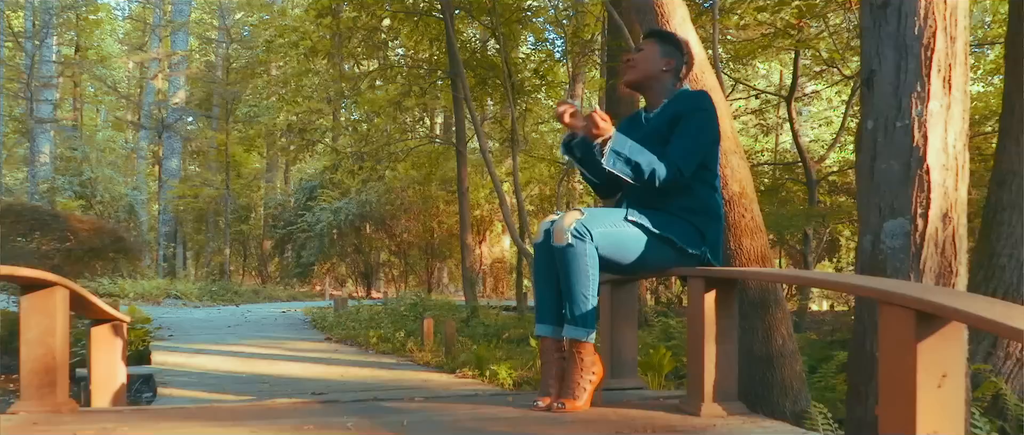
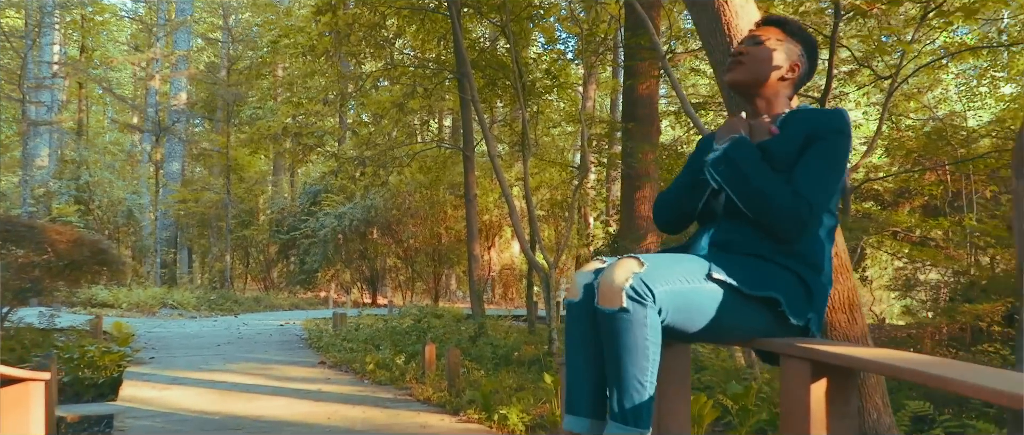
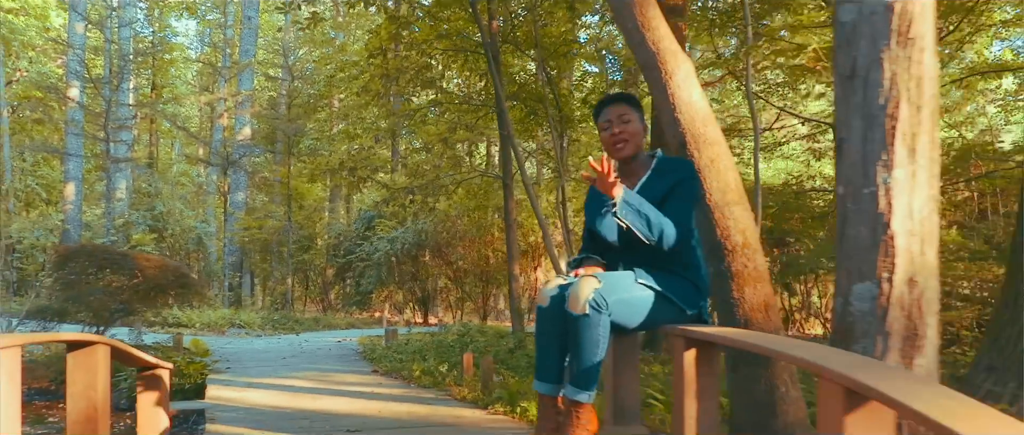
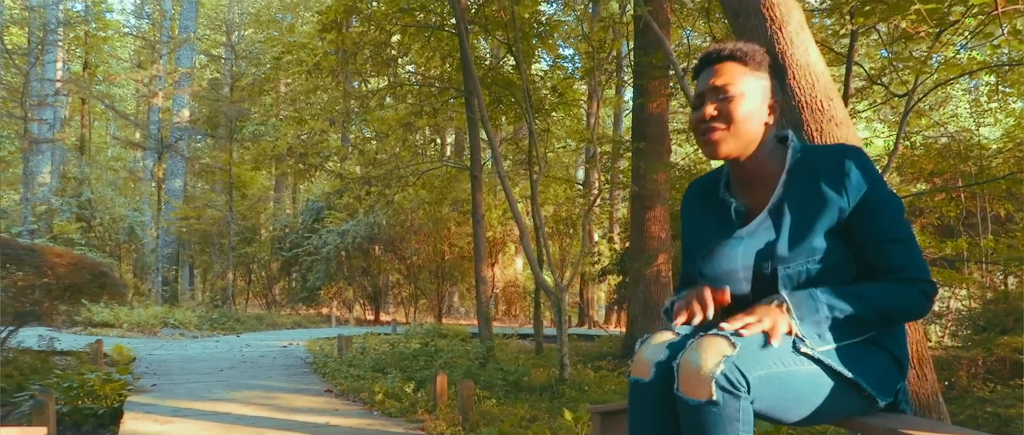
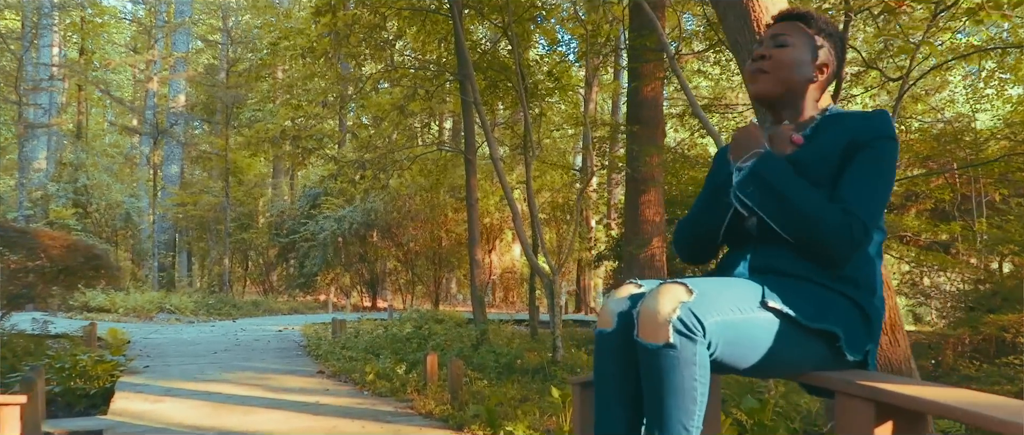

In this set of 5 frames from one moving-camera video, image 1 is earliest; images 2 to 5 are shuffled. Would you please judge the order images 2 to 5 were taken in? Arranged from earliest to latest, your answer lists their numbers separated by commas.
2, 5, 4, 3
